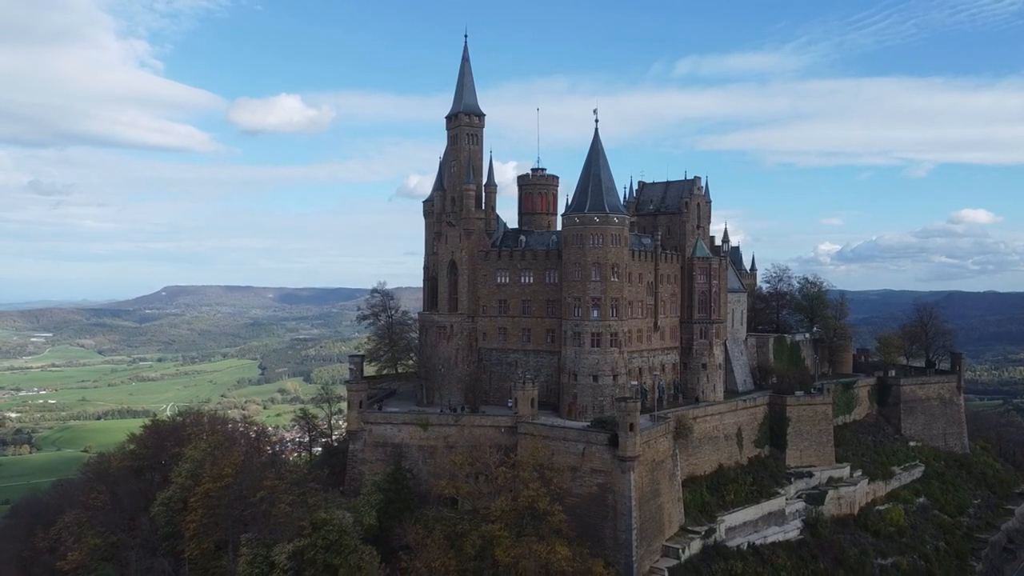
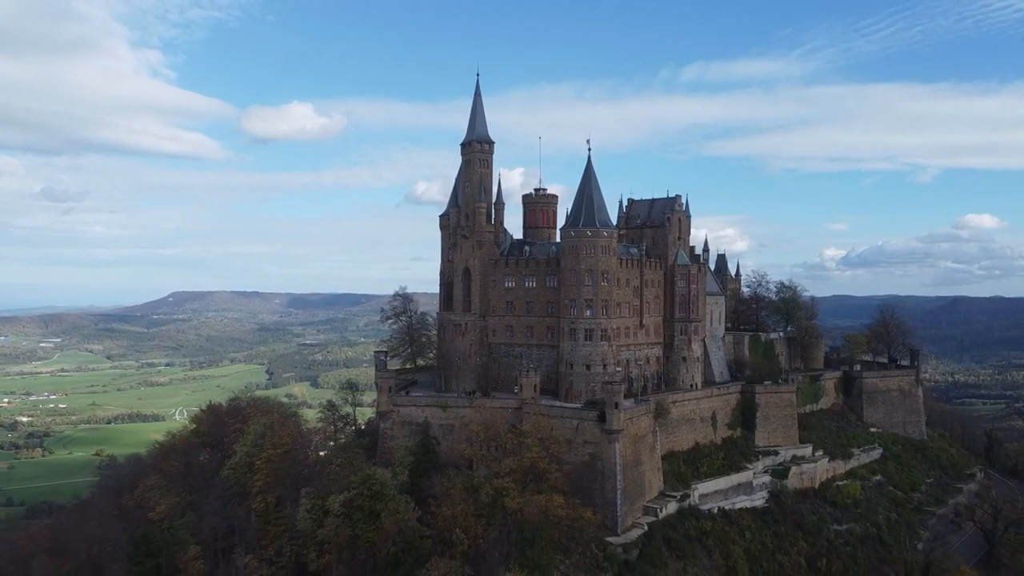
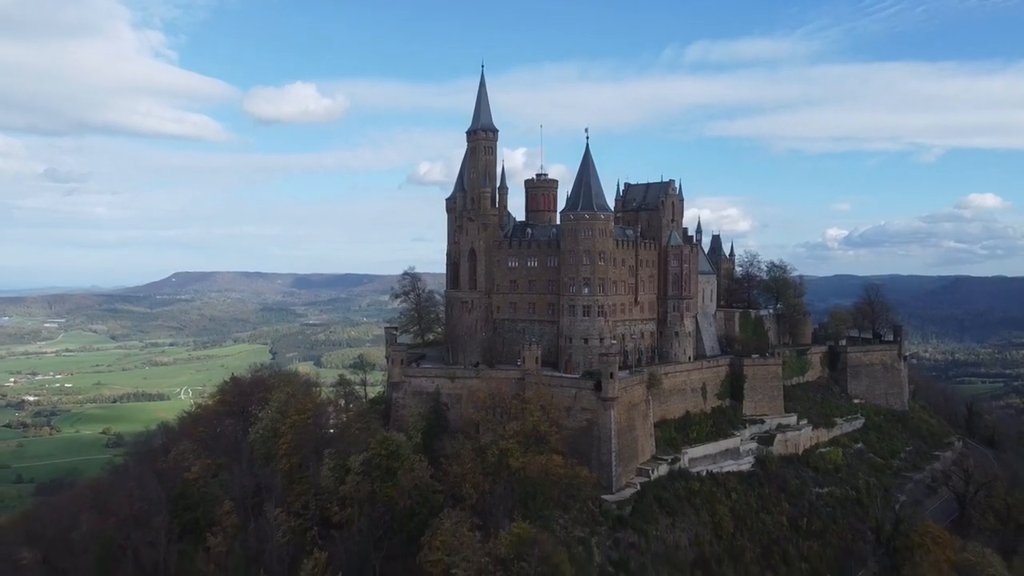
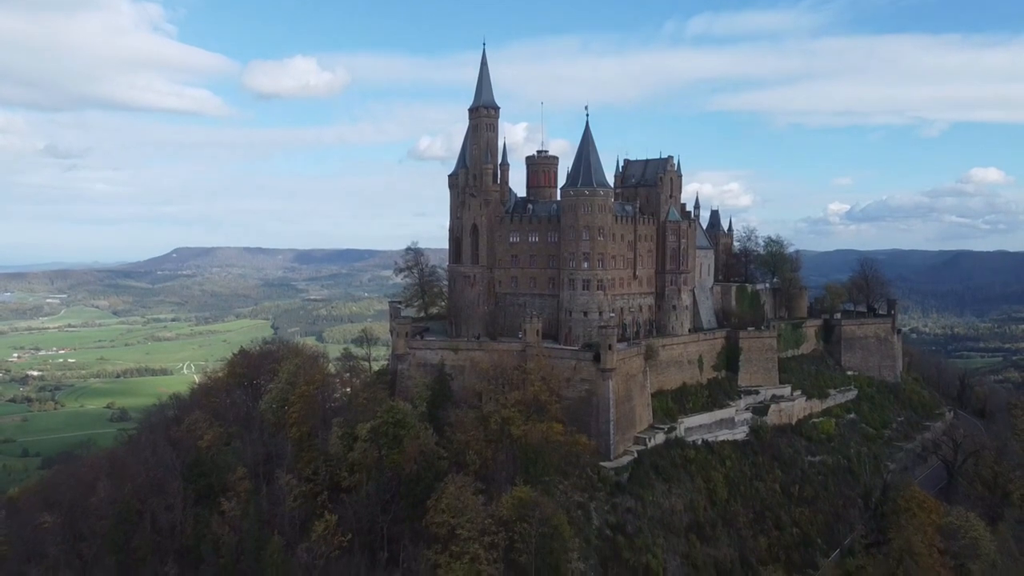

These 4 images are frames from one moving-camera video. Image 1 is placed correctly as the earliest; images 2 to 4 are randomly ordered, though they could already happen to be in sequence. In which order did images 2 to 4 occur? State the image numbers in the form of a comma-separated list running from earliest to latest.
2, 3, 4
